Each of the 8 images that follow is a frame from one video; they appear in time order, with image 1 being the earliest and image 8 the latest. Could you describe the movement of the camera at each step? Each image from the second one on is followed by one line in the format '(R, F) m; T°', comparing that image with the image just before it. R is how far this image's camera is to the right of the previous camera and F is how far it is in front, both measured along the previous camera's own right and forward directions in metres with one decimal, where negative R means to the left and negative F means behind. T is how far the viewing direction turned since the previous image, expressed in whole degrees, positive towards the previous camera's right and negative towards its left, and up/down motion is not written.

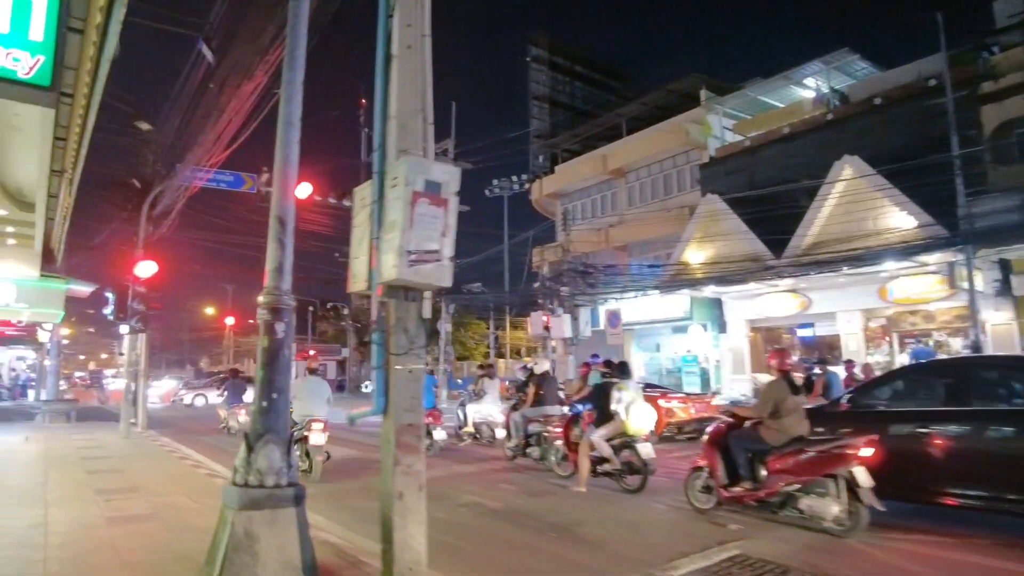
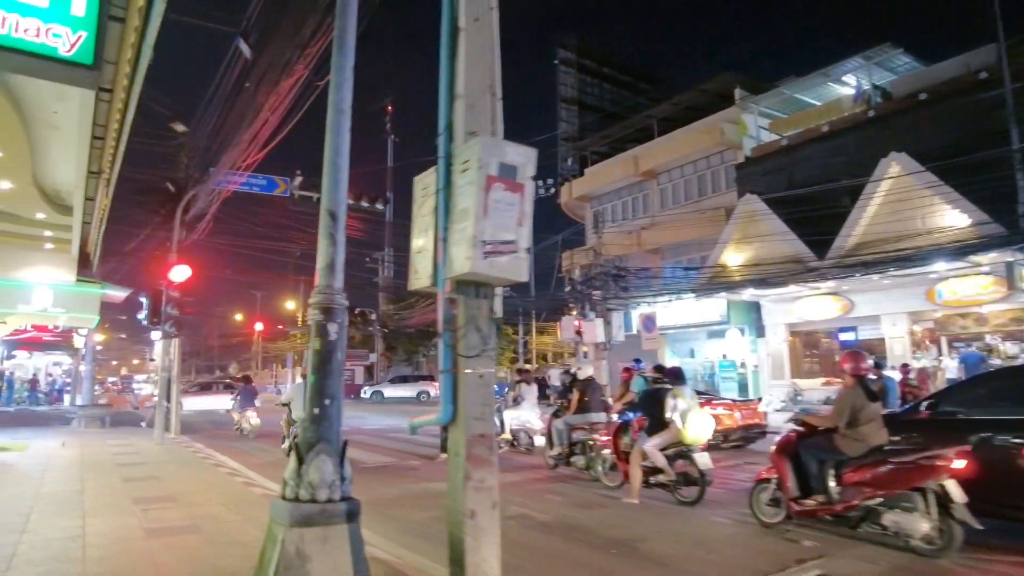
(-0.3, +0.4) m; -2°
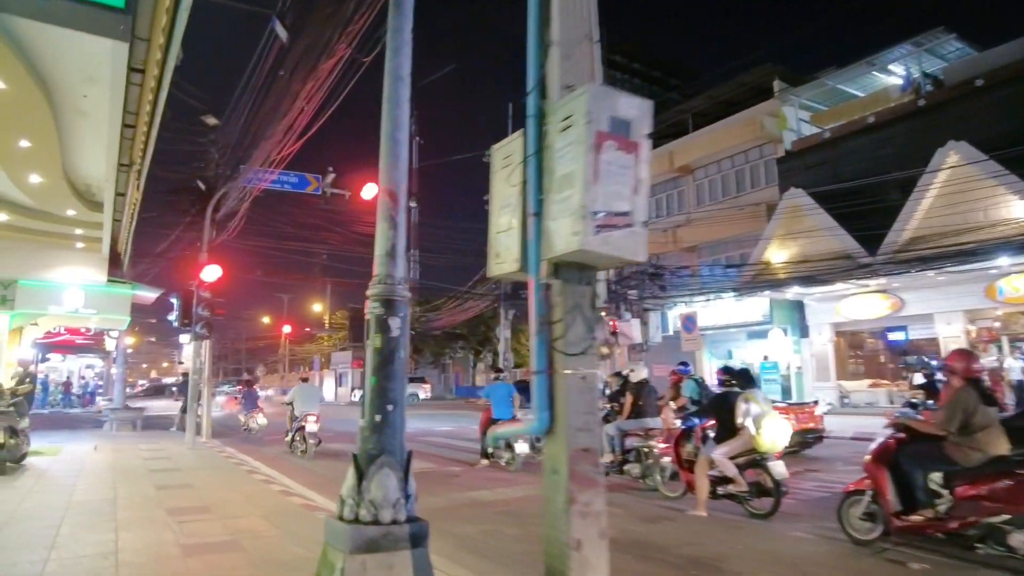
(-0.4, +0.6) m; -2°
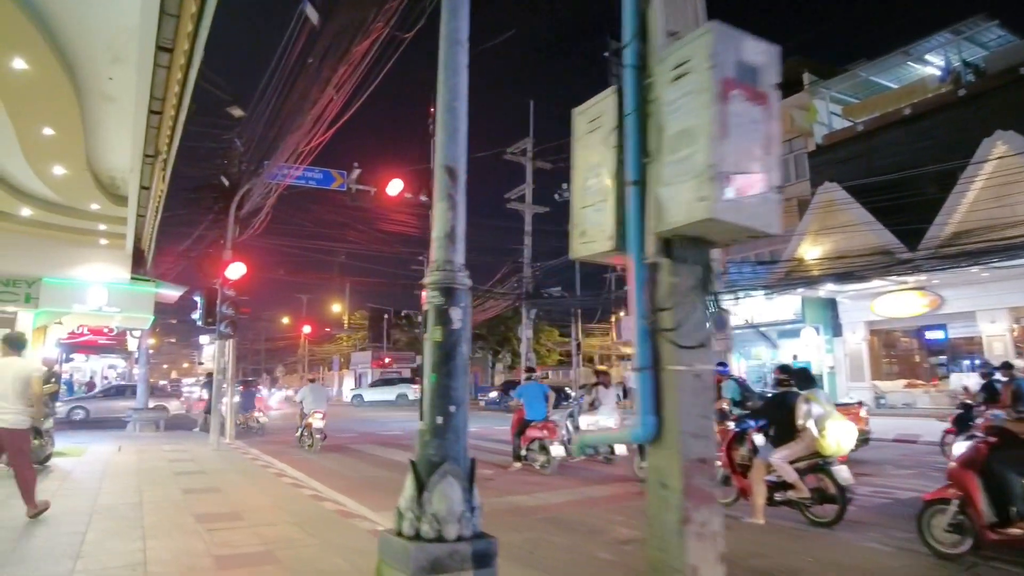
(-0.3, +0.4) m; -1°
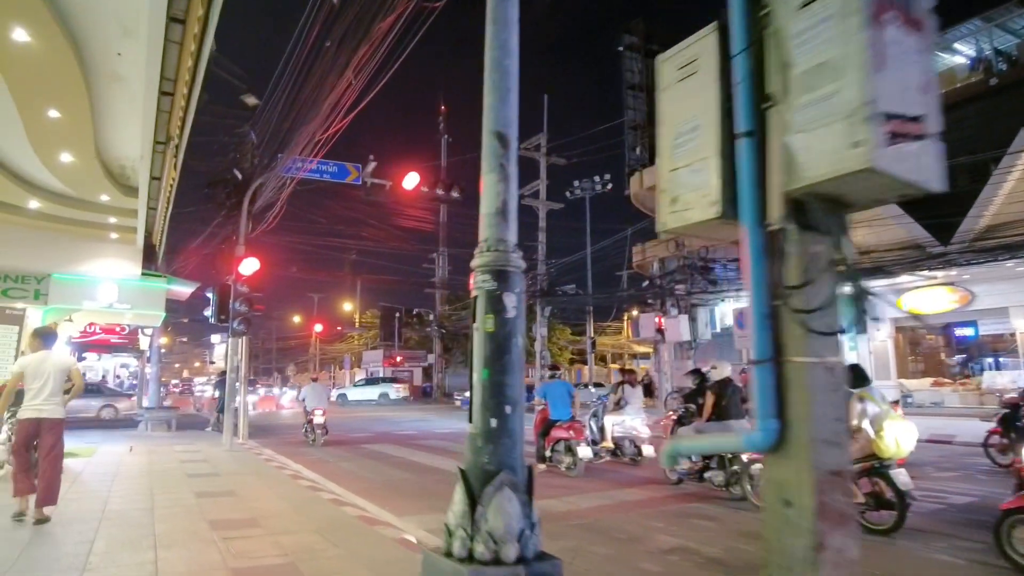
(-0.2, +0.5) m; -1°
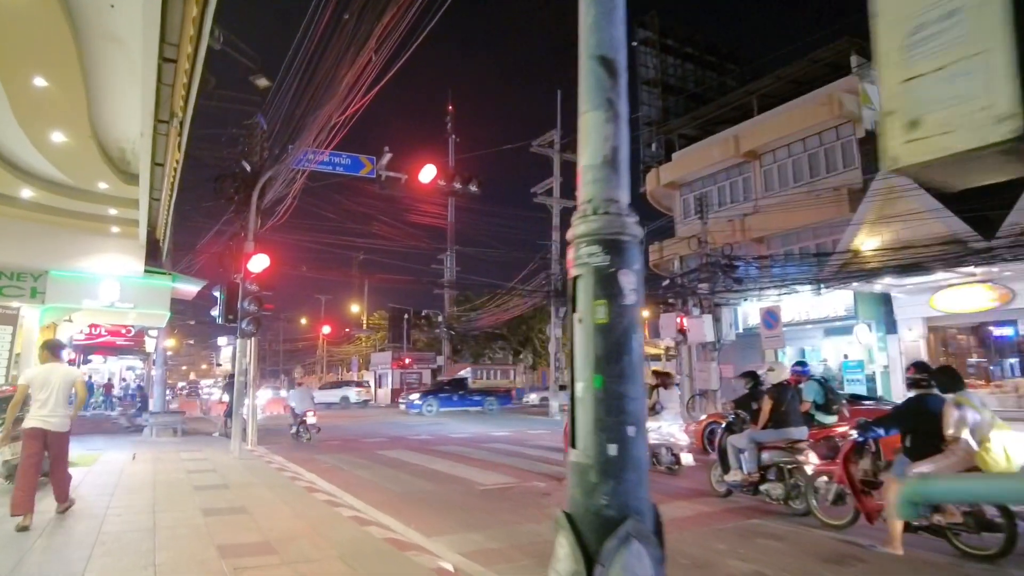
(-0.4, +0.8) m; 0°
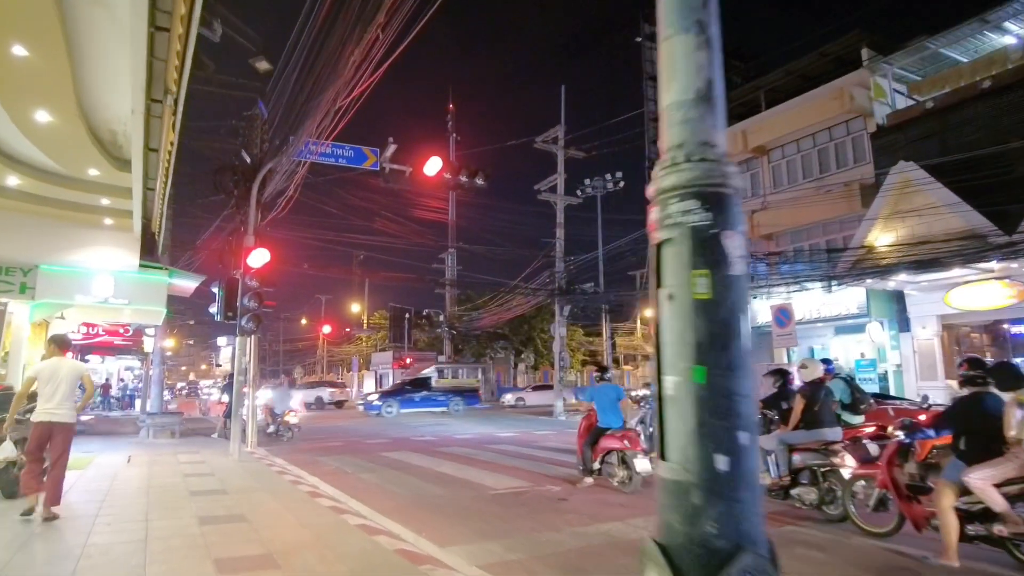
(-0.2, +0.5) m; 0°
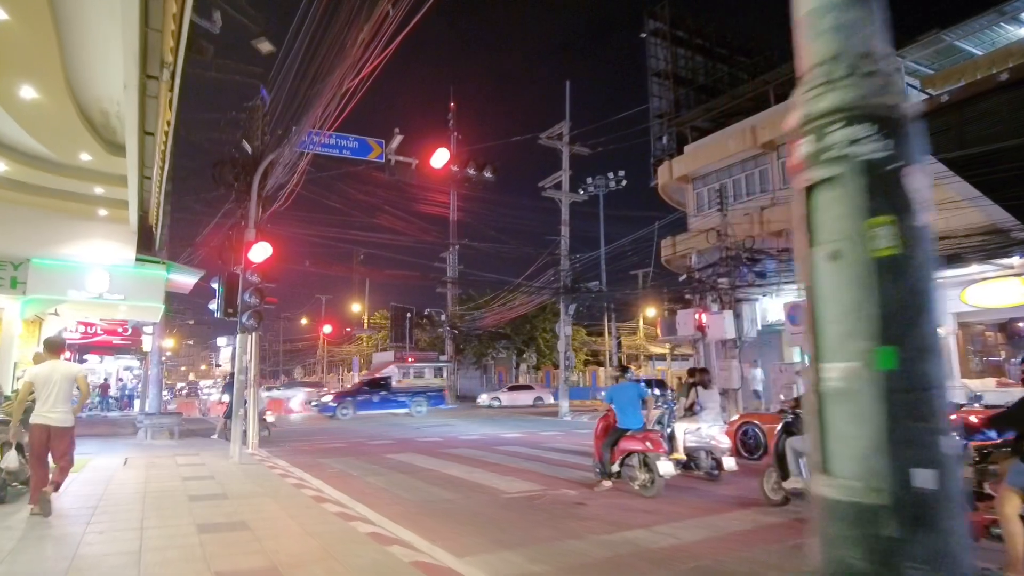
(-0.2, +0.5) m; 0°
